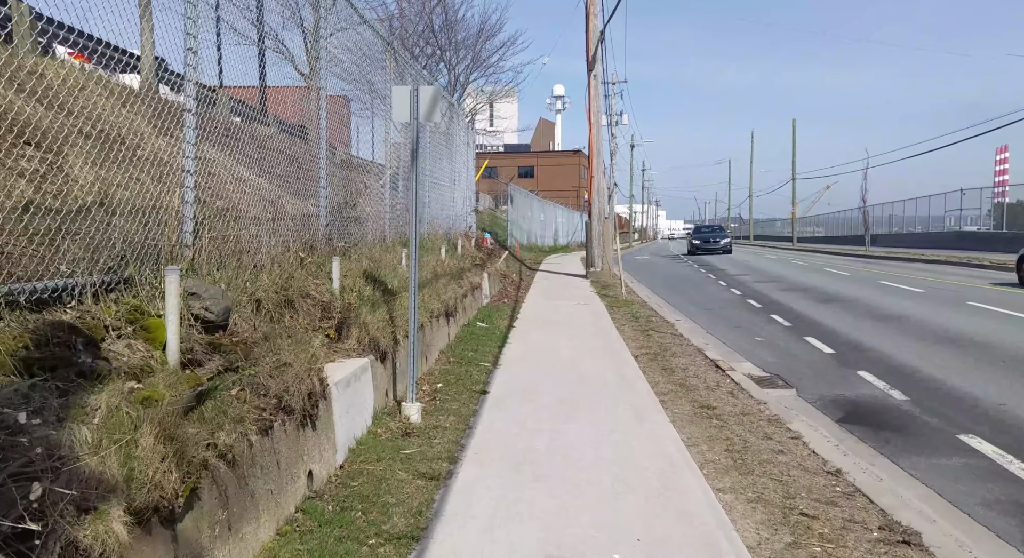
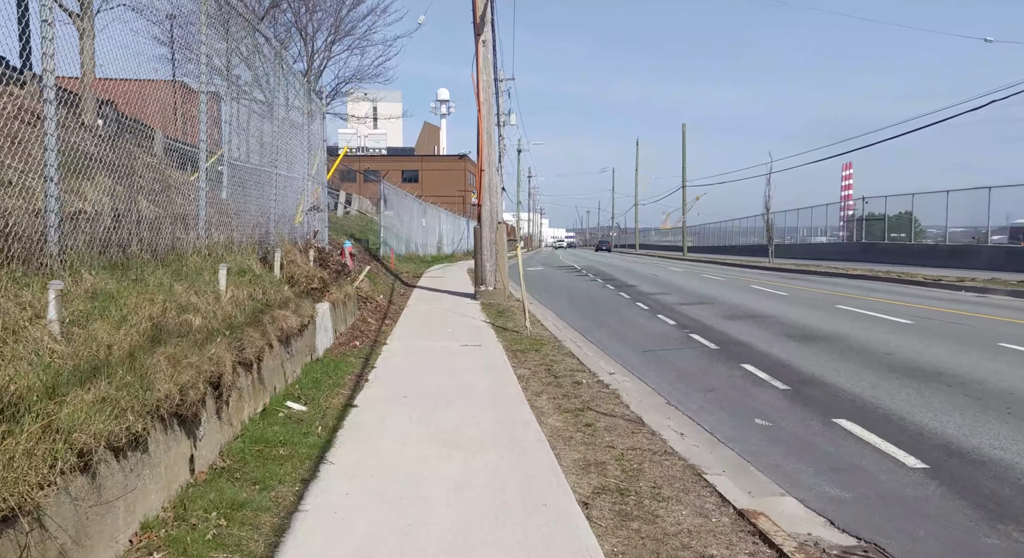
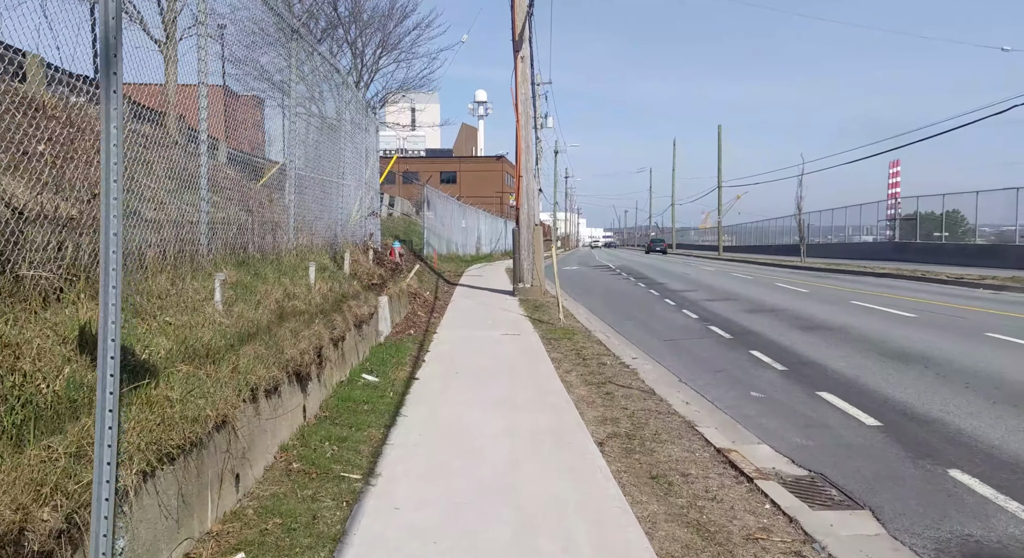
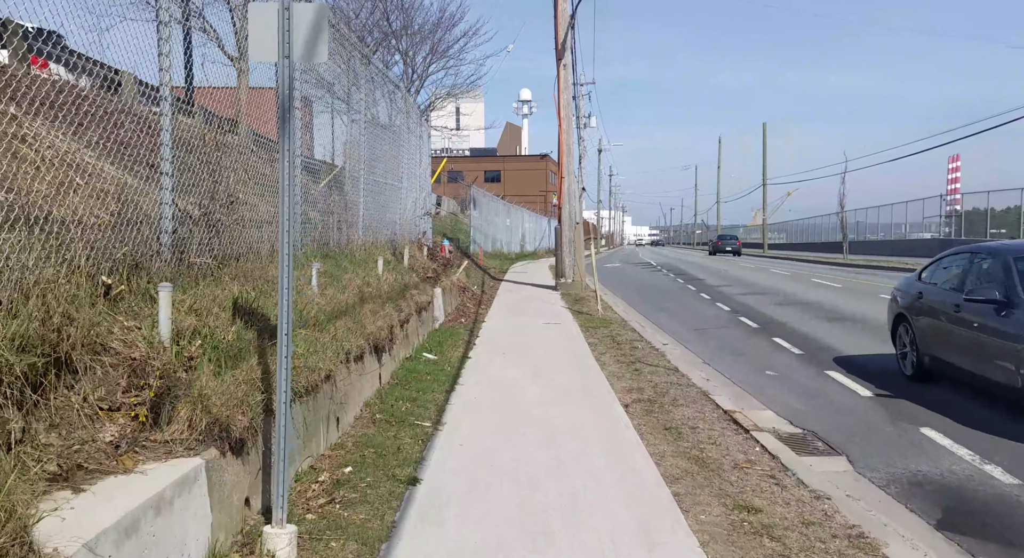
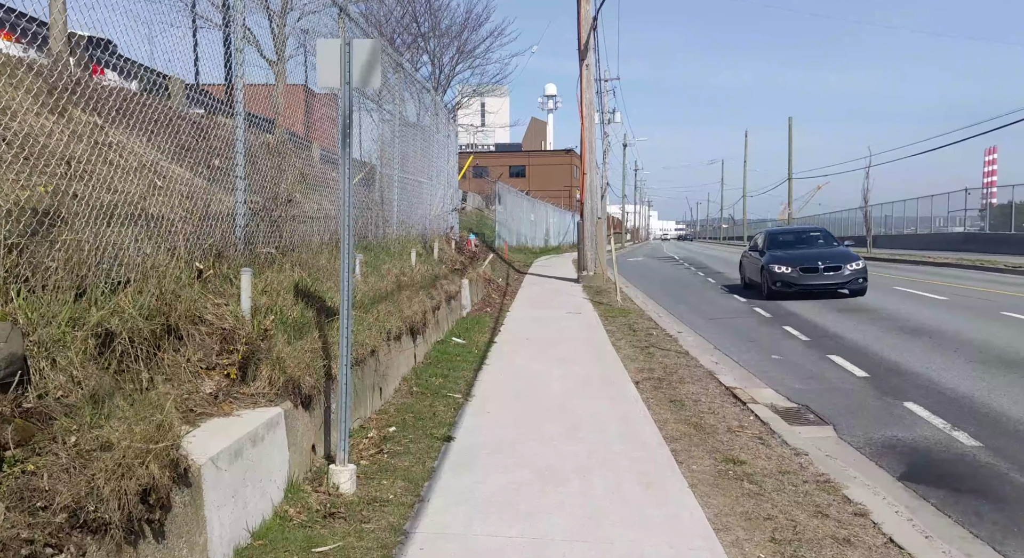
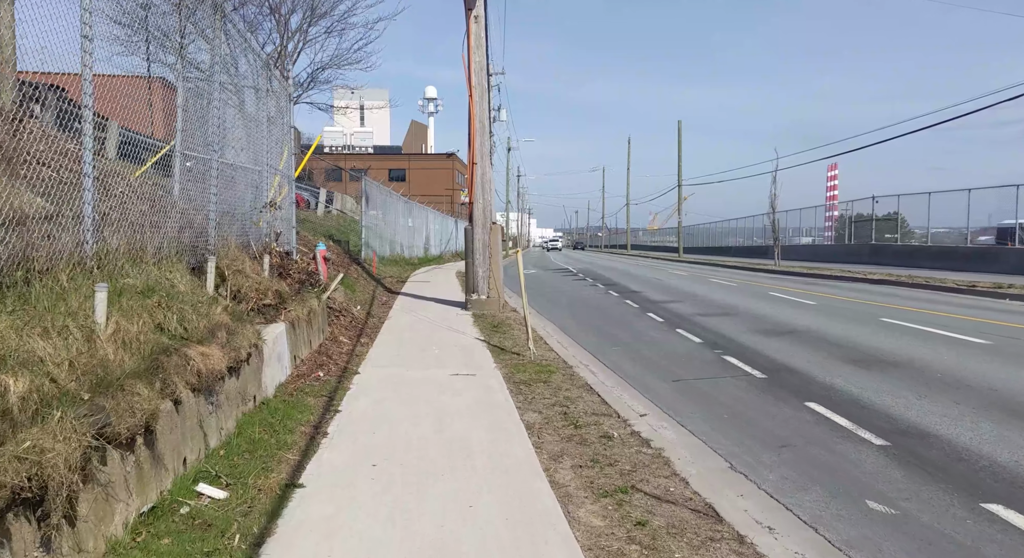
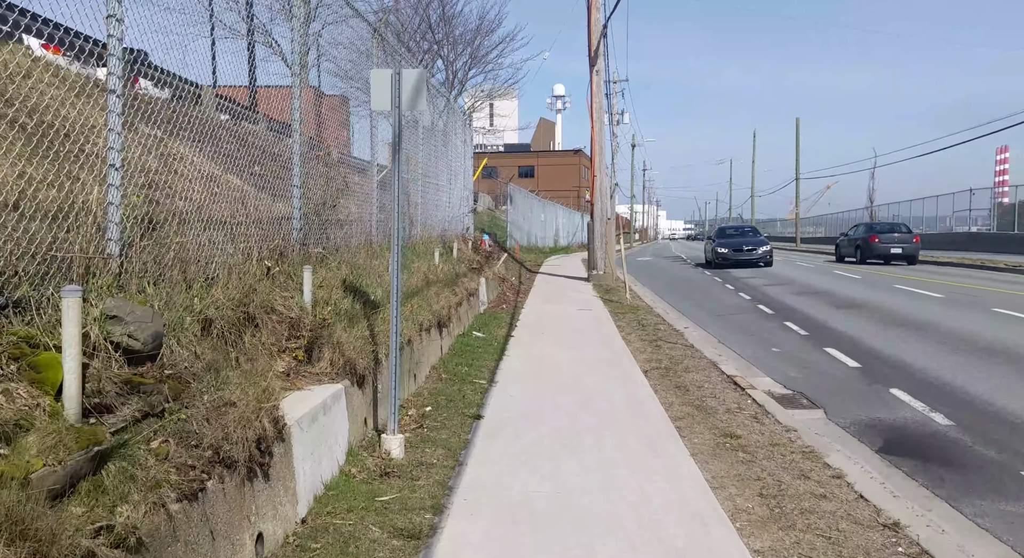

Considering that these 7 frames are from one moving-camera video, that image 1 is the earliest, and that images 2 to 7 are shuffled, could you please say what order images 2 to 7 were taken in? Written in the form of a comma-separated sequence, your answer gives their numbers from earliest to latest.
7, 5, 4, 3, 2, 6
